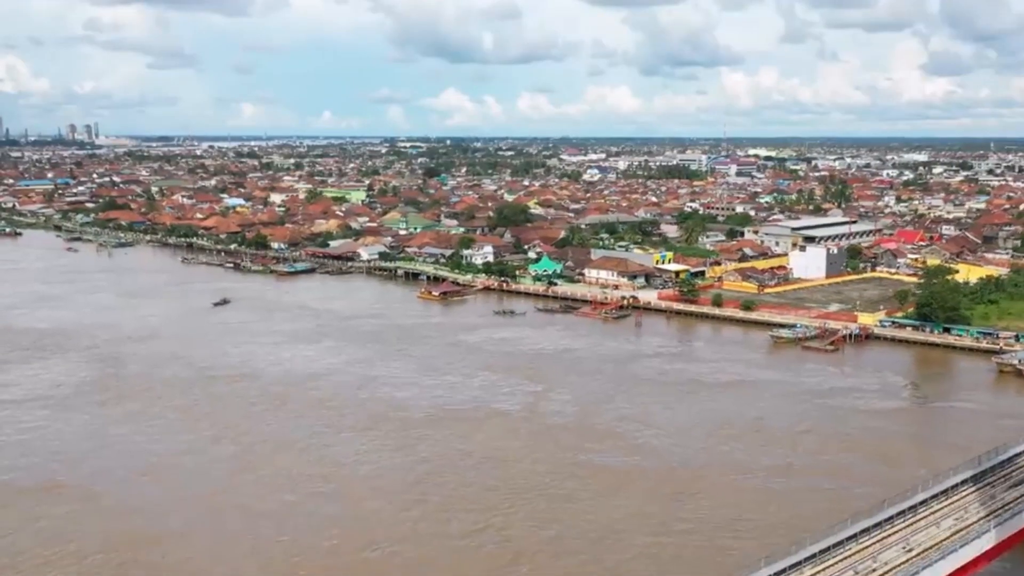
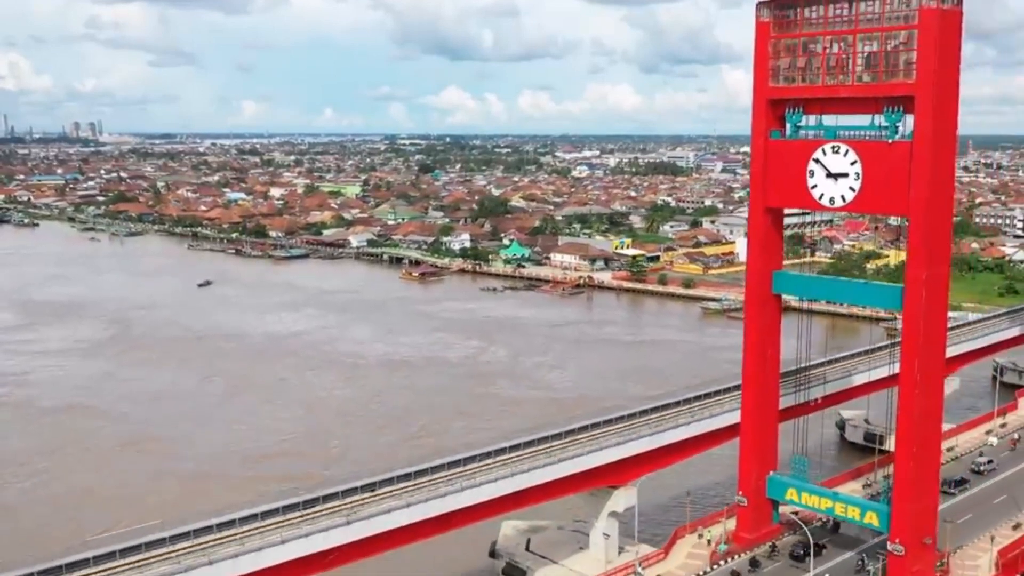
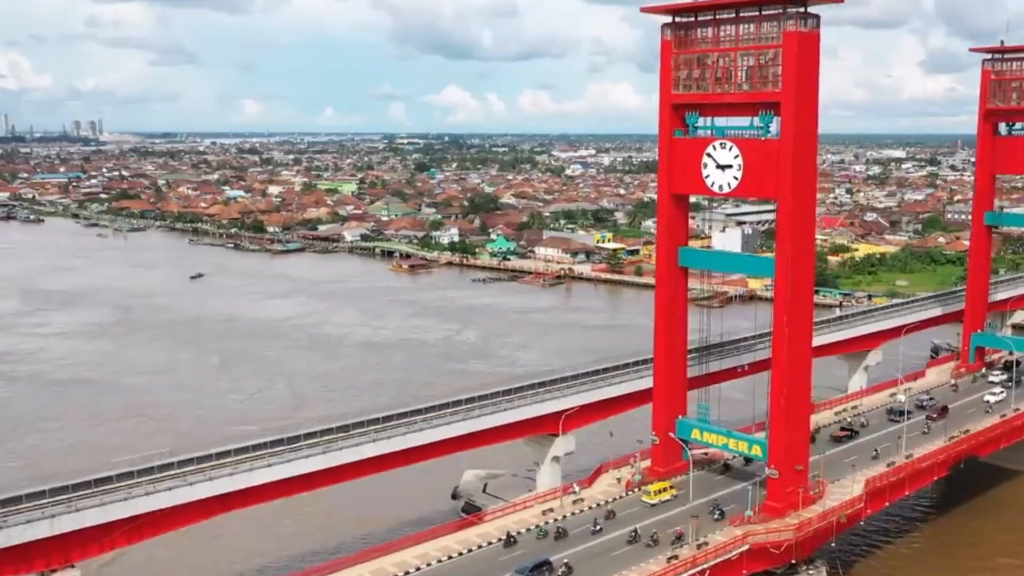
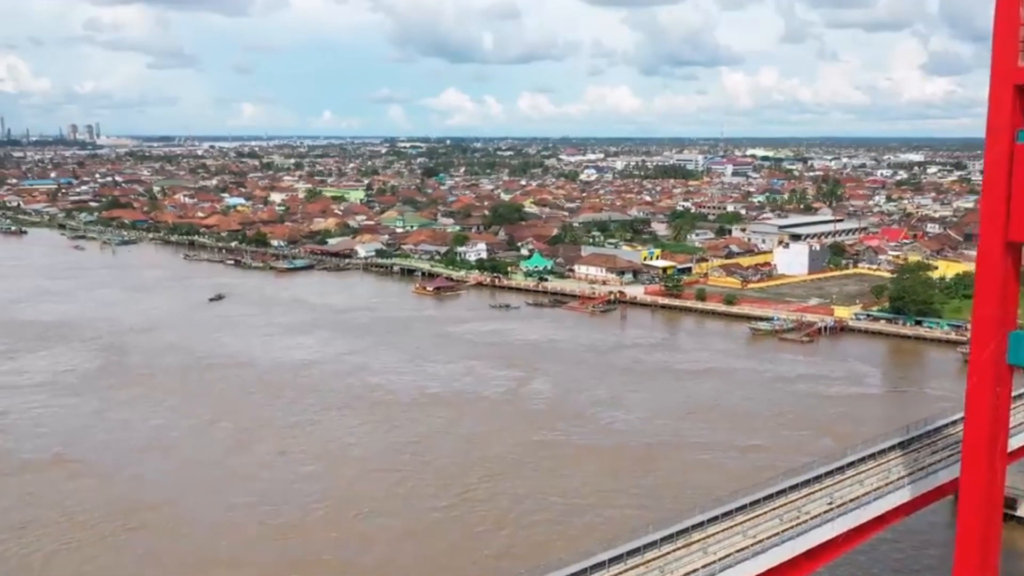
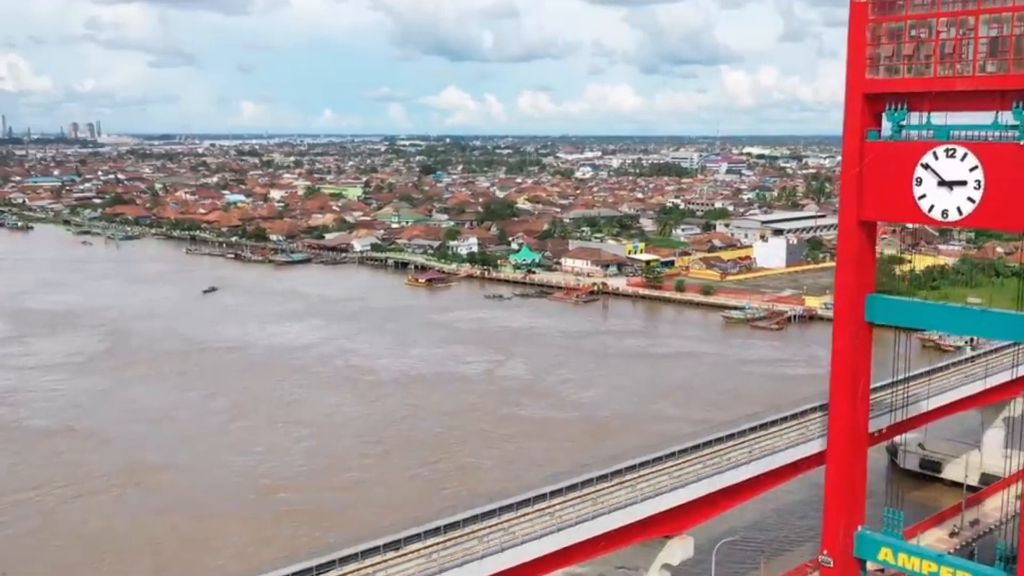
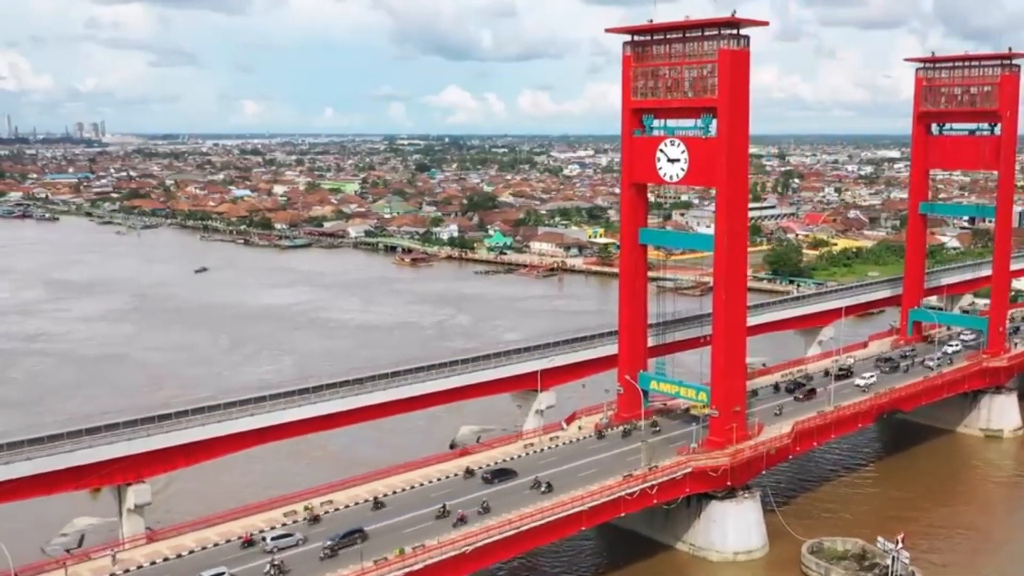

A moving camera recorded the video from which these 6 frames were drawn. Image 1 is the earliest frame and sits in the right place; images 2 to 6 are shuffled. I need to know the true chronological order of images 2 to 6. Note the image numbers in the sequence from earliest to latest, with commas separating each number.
4, 5, 2, 3, 6
